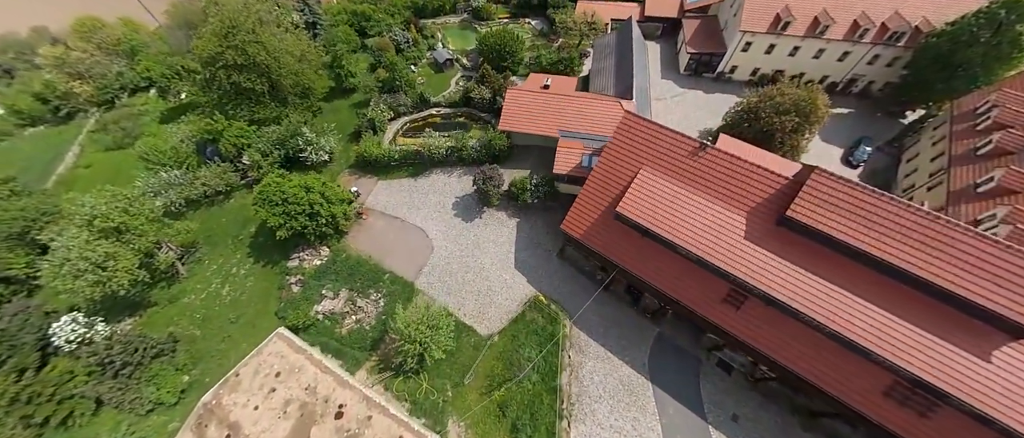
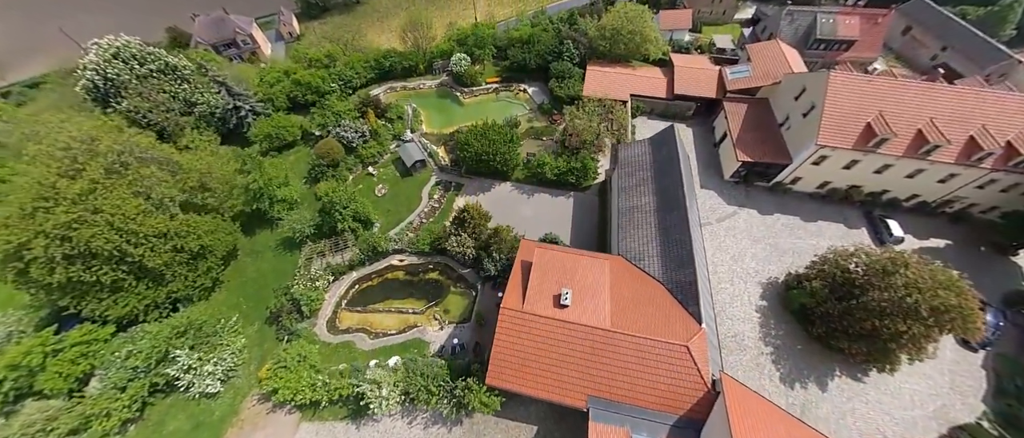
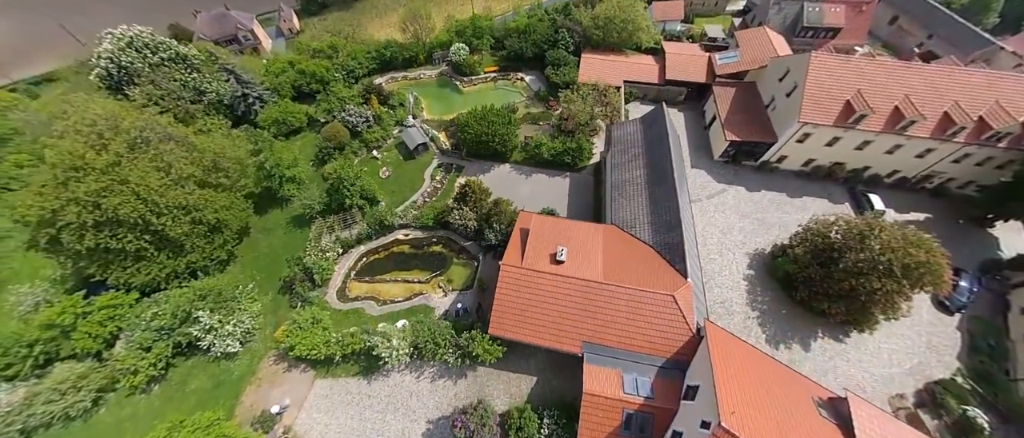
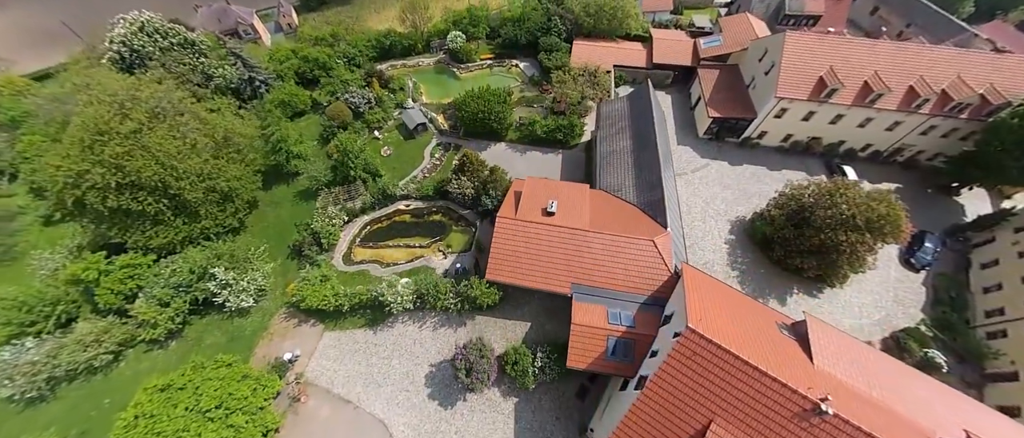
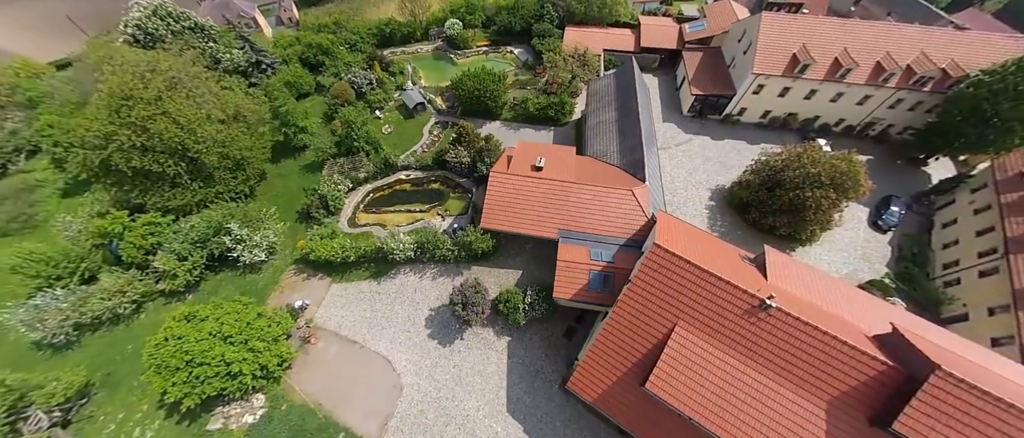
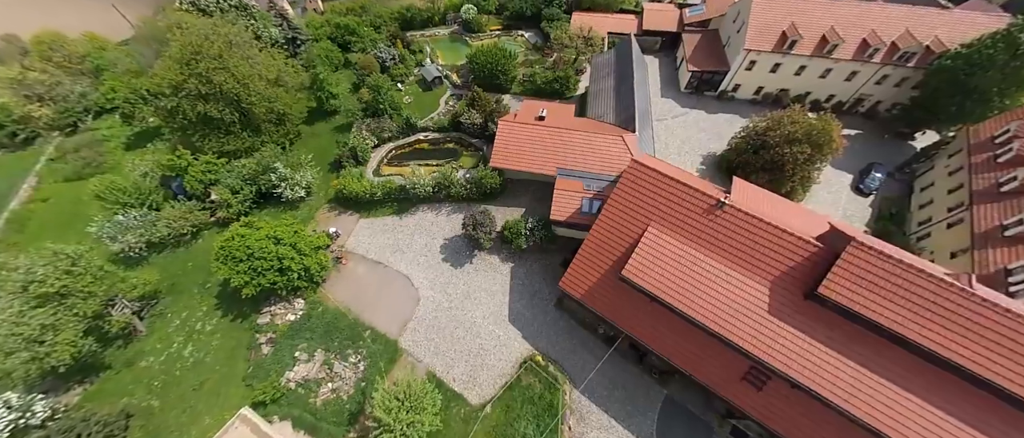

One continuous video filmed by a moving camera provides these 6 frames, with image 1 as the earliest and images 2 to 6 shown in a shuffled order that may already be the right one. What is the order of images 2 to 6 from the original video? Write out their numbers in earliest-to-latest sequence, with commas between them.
6, 5, 4, 3, 2
